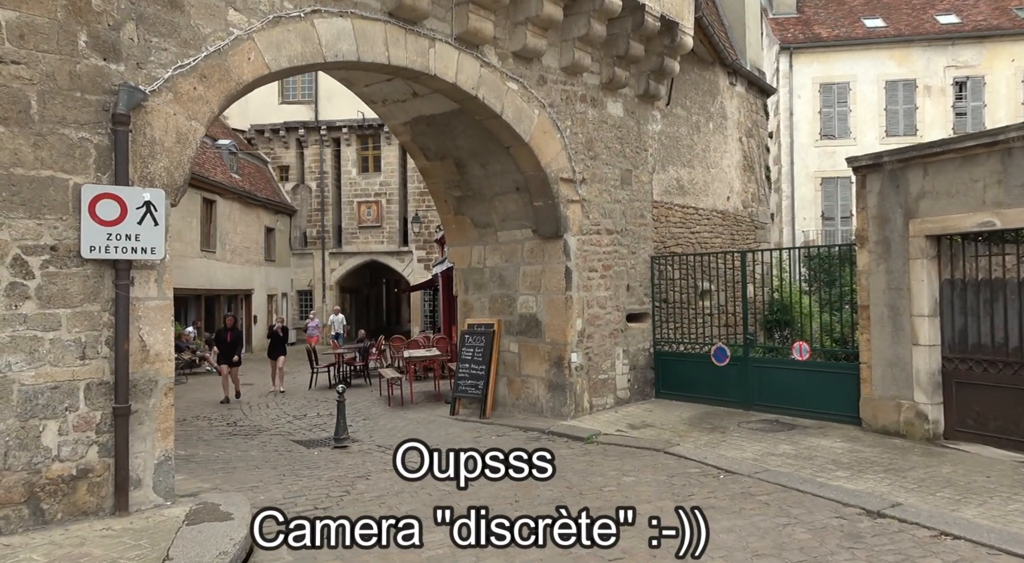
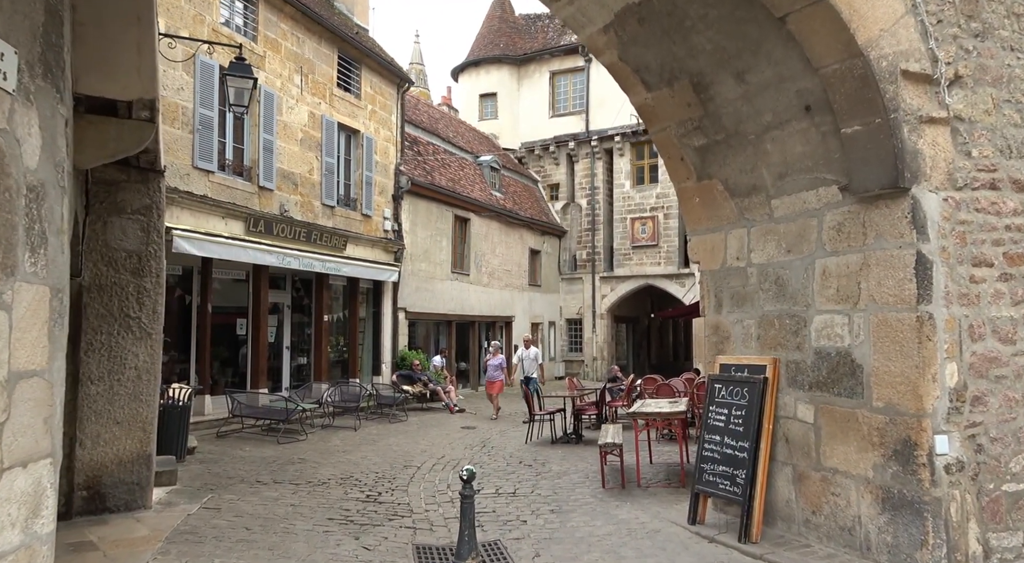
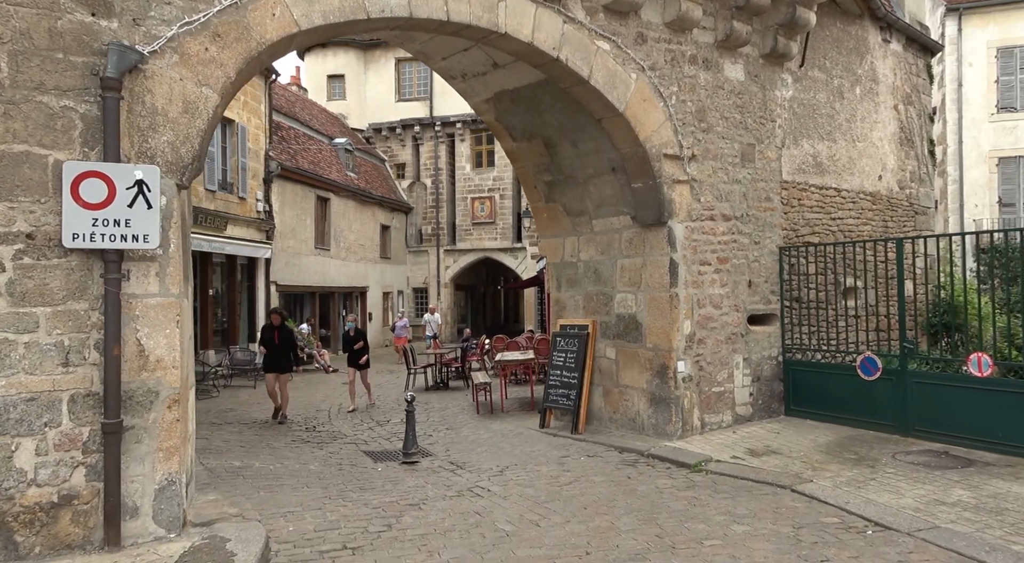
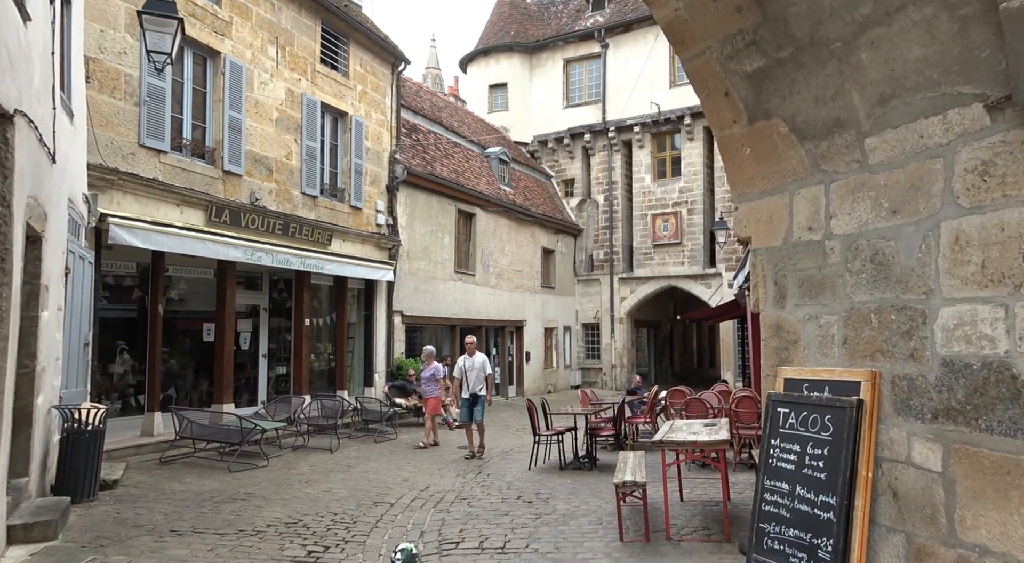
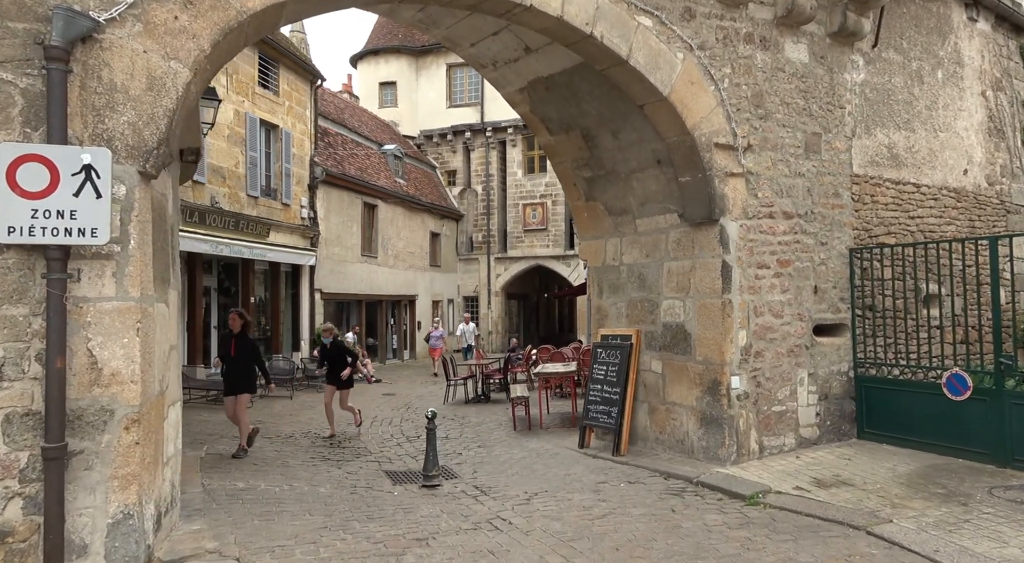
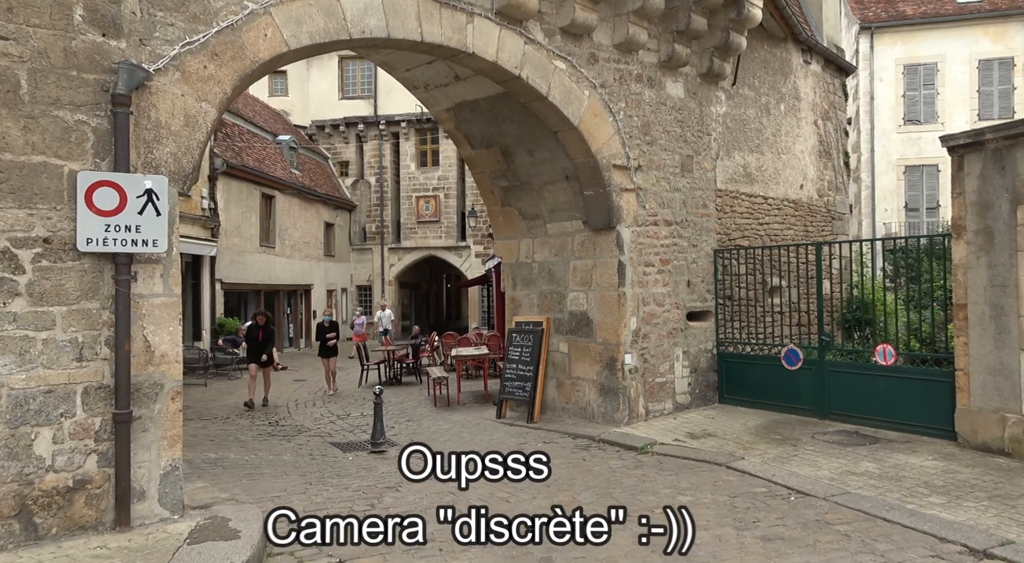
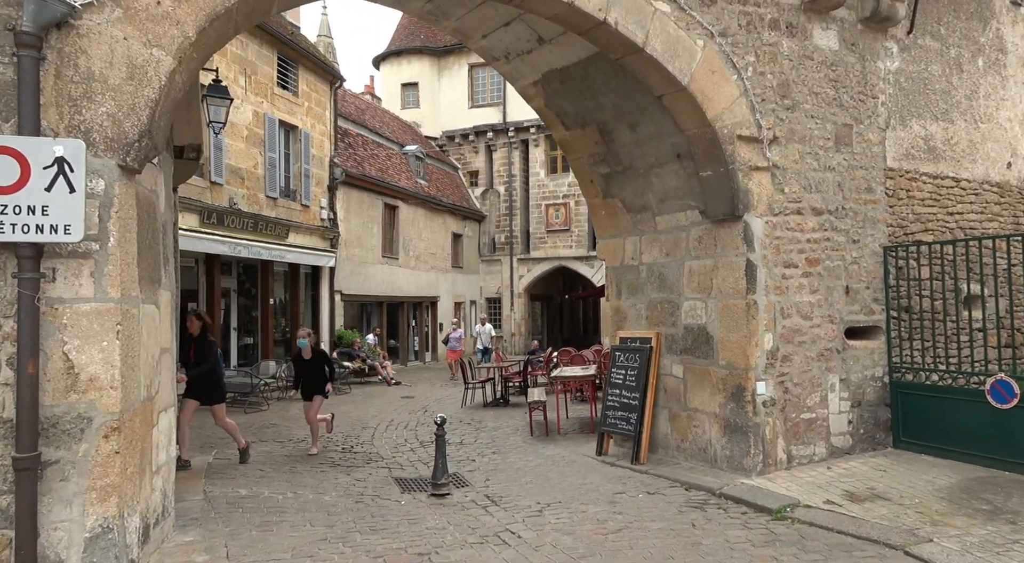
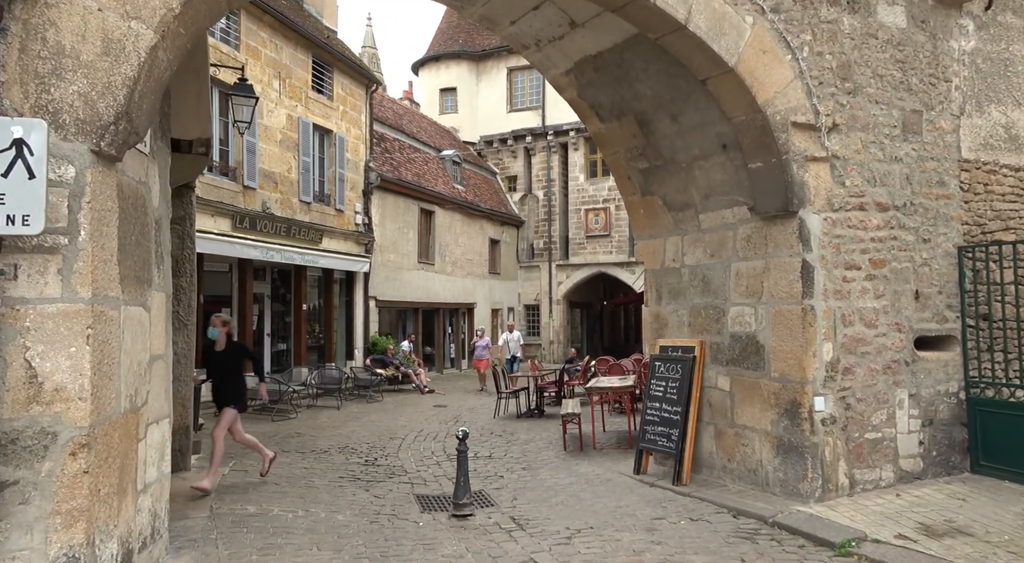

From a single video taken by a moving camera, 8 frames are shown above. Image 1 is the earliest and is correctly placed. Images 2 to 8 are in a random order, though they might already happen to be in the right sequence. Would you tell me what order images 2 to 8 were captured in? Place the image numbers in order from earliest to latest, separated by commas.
6, 3, 5, 7, 8, 2, 4
